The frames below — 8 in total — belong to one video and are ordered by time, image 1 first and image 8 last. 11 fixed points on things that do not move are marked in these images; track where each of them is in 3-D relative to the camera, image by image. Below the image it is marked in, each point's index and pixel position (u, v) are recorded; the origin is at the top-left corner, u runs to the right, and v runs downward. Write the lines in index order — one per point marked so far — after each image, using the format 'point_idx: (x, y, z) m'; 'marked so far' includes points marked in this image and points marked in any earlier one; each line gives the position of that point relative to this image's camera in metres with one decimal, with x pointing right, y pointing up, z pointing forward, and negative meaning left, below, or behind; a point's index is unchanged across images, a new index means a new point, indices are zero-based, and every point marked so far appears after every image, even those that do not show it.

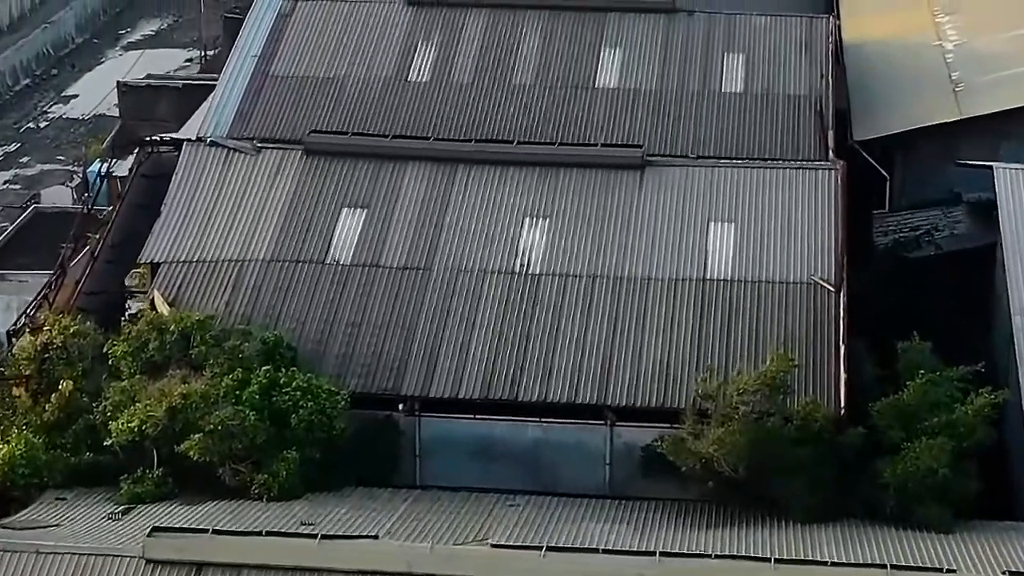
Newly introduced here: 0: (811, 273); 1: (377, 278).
0: (+2.9, +0.1, +19.7) m
1: (-1.3, +0.1, +20.0) m
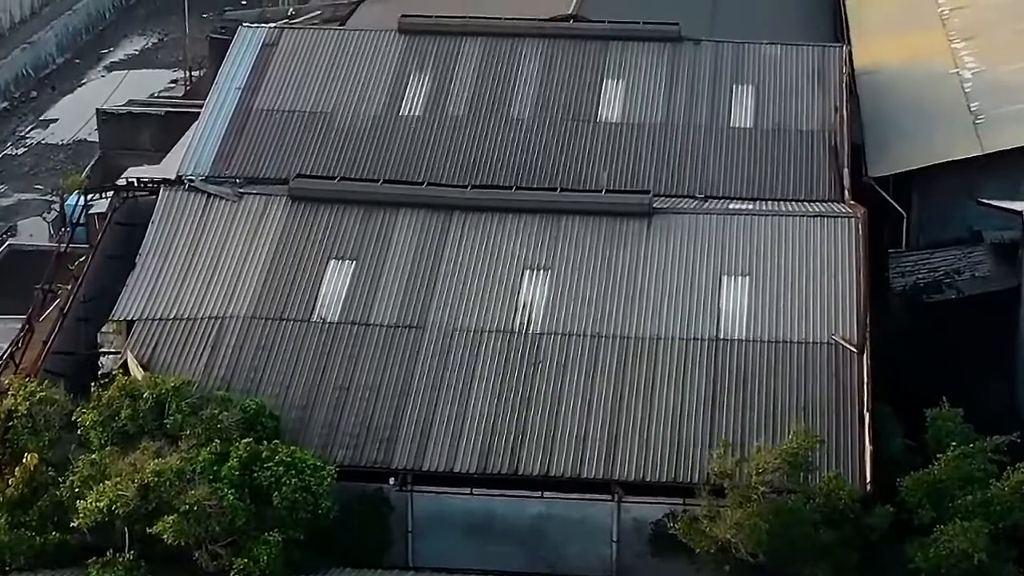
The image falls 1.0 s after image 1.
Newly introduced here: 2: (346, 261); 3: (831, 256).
0: (+2.9, -0.4, +18.4) m
1: (-1.3, -0.5, +18.6) m
2: (-1.6, +0.3, +19.7) m
3: (+3.1, +0.3, +19.5) m
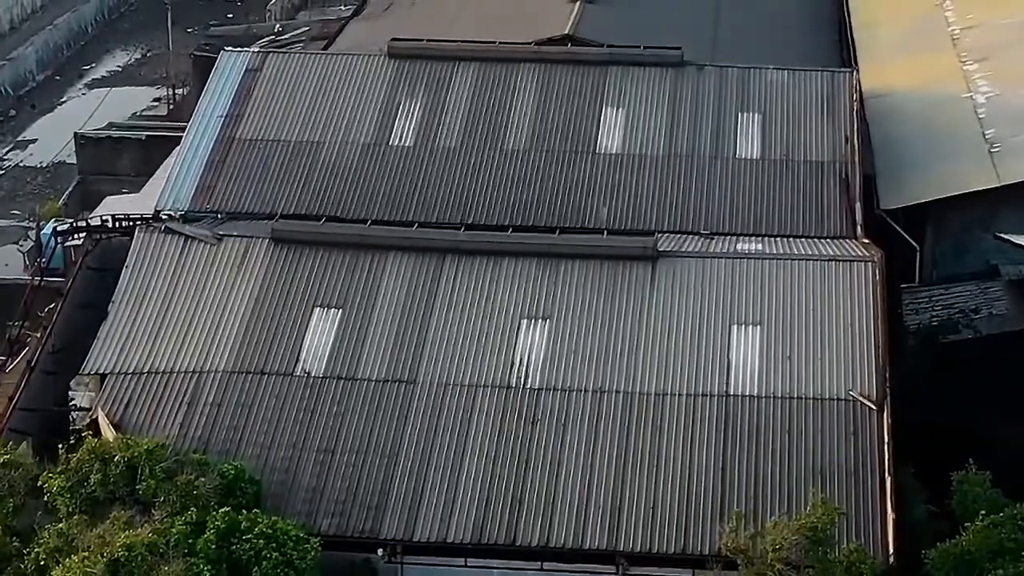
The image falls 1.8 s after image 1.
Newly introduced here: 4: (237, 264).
0: (+2.9, -0.9, +17.3) m
1: (-1.4, -0.9, +17.5) m
2: (-1.7, -0.2, +18.5) m
3: (+3.1, -0.1, +18.3) m
4: (-2.6, +0.2, +19.2) m
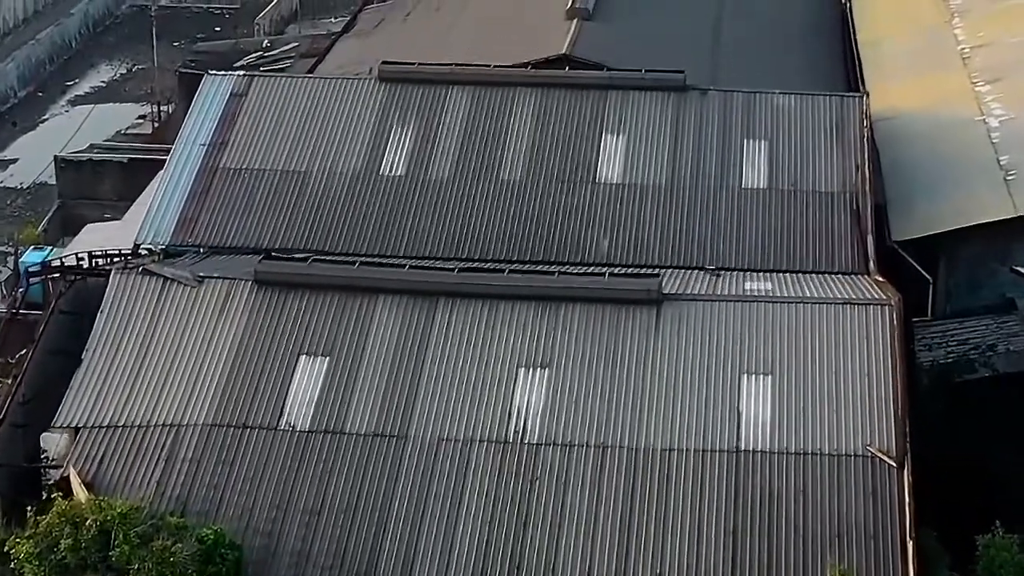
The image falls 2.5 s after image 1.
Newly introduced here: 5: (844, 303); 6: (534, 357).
0: (+2.9, -1.3, +16.3) m
1: (-1.4, -1.3, +16.5) m
2: (-1.7, -0.6, +17.5) m
3: (+3.0, -0.5, +17.3) m
4: (-2.7, -0.2, +18.2) m
5: (+3.0, -0.1, +18.0) m
6: (+0.2, -0.6, +17.4) m
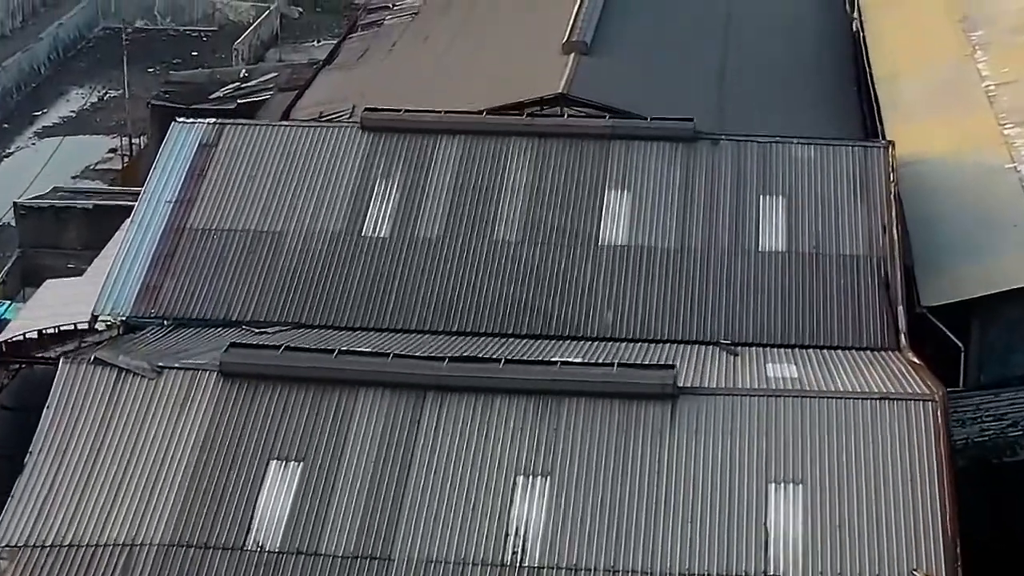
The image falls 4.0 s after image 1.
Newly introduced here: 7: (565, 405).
0: (+2.9, -2.0, +14.3) m
1: (-1.4, -2.1, +14.5) m
2: (-1.7, -1.3, +15.5) m
3: (+3.0, -1.3, +15.4) m
4: (-2.7, -0.9, +16.2) m
5: (+2.9, -0.9, +16.0) m
6: (+0.2, -1.3, +15.5) m
7: (+0.4, -0.9, +16.0) m
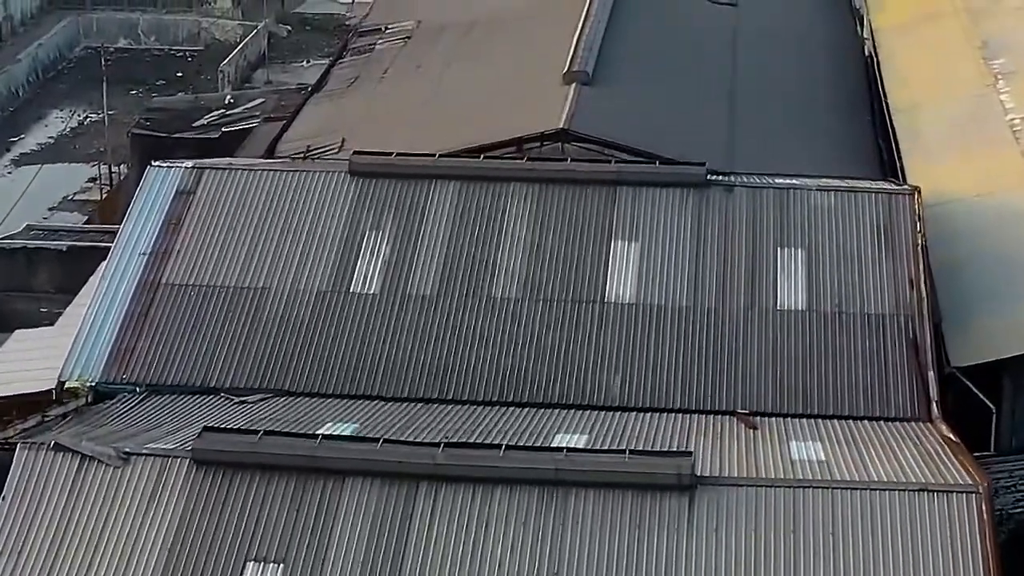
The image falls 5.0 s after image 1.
0: (+2.9, -2.6, +12.9) m
1: (-1.4, -2.6, +13.0) m
2: (-1.7, -1.9, +14.1) m
3: (+3.0, -1.9, +13.9) m
4: (-2.7, -1.5, +14.7) m
5: (+2.9, -1.4, +14.6) m
6: (+0.2, -1.9, +14.0) m
7: (+0.4, -1.5, +14.6) m
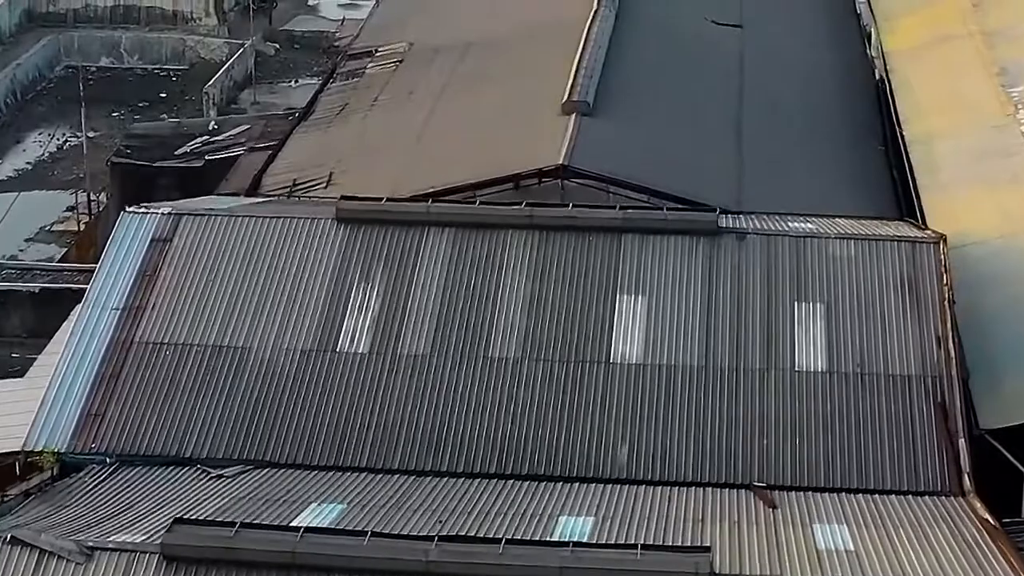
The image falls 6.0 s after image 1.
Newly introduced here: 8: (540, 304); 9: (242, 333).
0: (+2.9, -3.1, +11.6) m
1: (-1.4, -3.2, +11.7) m
2: (-1.7, -2.5, +12.8) m
3: (+3.0, -2.4, +12.6) m
4: (-2.7, -2.0, +13.4) m
5: (+3.0, -2.0, +13.3) m
6: (+0.2, -2.5, +12.7) m
7: (+0.4, -2.0, +13.3) m
8: (+0.2, -0.1, +18.6) m
9: (-2.5, -0.4, +18.3) m
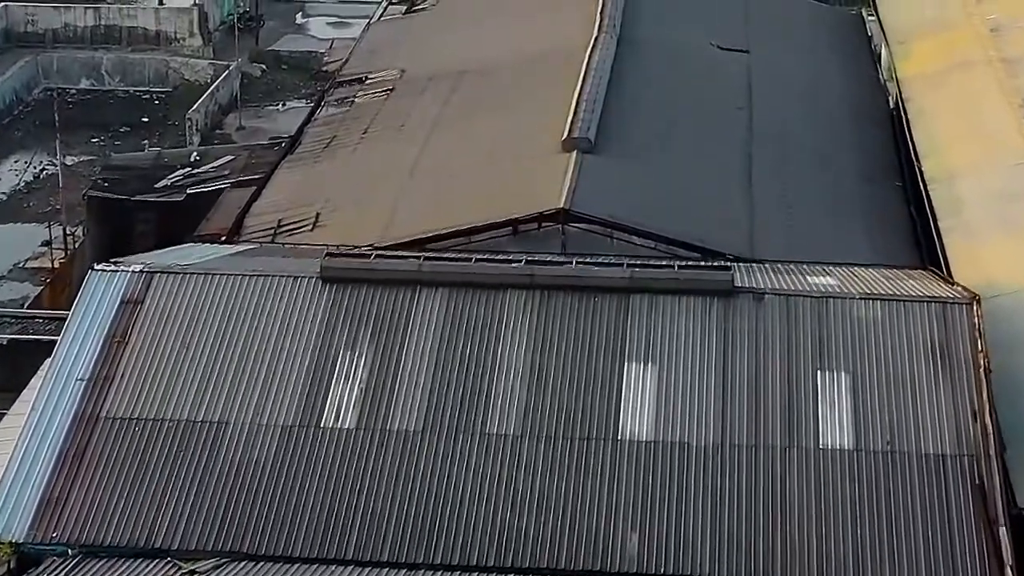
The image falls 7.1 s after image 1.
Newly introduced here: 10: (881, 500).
0: (+2.9, -3.7, +10.2) m
1: (-1.4, -3.8, +10.3) m
2: (-1.7, -3.0, +11.3) m
3: (+3.0, -3.0, +11.2) m
4: (-2.7, -2.6, +12.0) m
5: (+3.0, -2.6, +11.8) m
6: (+0.2, -3.0, +11.3) m
7: (+0.5, -2.6, +11.8) m
8: (+0.2, -0.7, +17.2) m
9: (-2.5, -1.0, +16.9) m
10: (+2.9, -1.7, +15.8) m
